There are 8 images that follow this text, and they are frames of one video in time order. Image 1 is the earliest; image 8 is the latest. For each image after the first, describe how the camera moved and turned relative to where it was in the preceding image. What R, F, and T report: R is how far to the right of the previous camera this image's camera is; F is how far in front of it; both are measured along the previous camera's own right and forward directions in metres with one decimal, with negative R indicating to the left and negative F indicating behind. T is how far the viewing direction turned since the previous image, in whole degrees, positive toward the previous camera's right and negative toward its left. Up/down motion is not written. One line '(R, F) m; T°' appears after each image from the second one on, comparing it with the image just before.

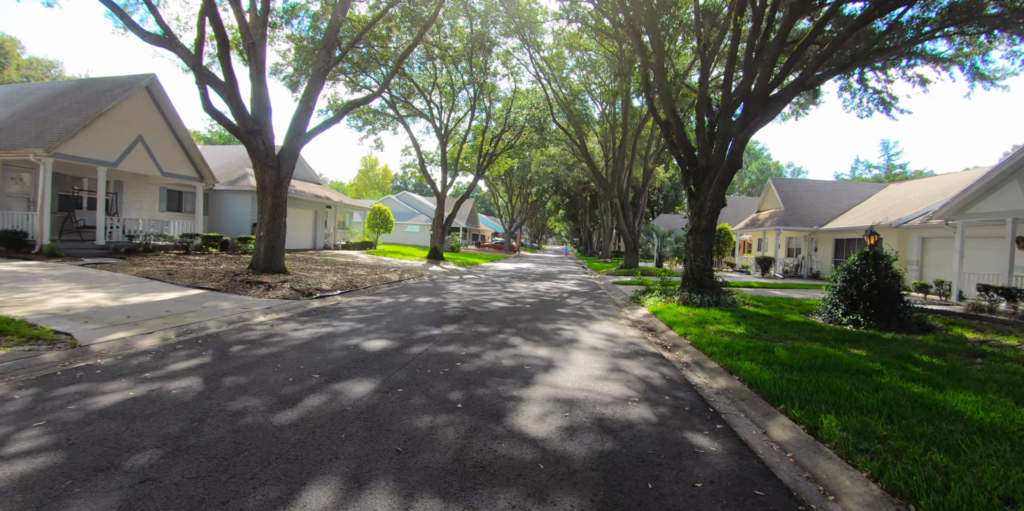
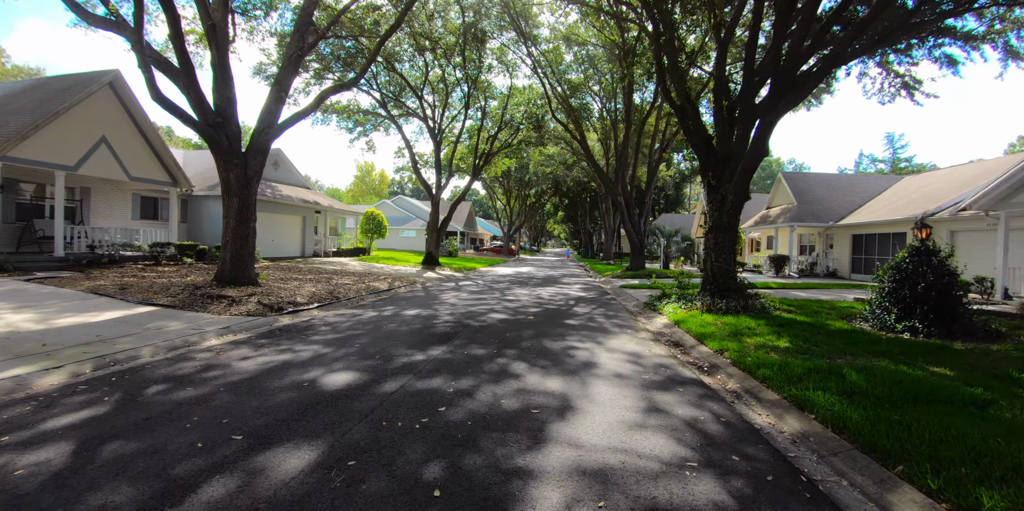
(0.0, +1.3) m; 0°
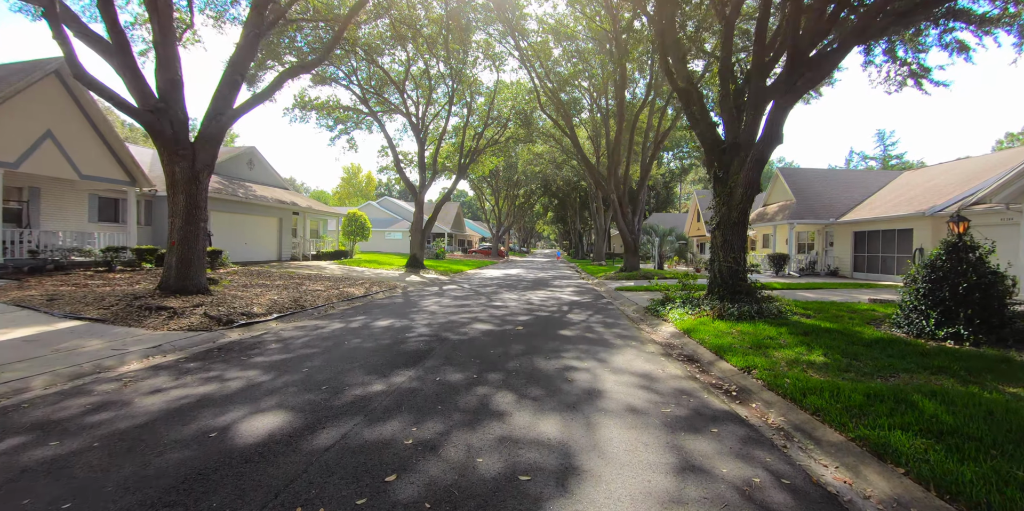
(+0.1, +1.1) m; +1°
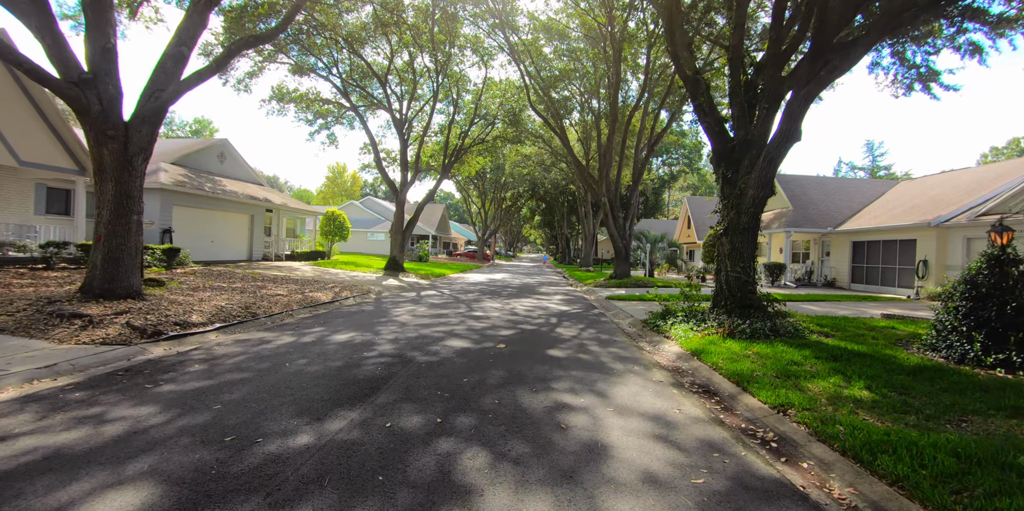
(+0.1, +1.1) m; +2°
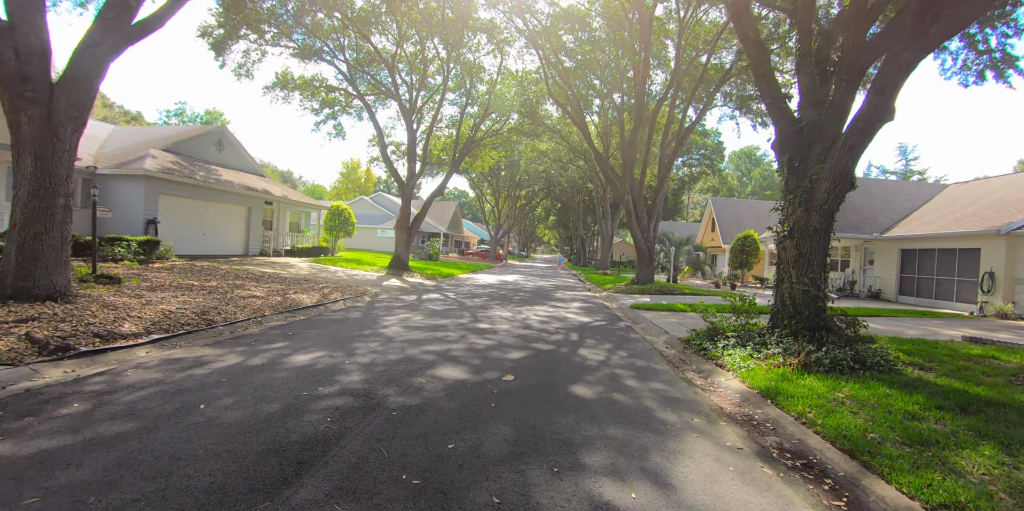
(0.0, +1.6) m; -2°
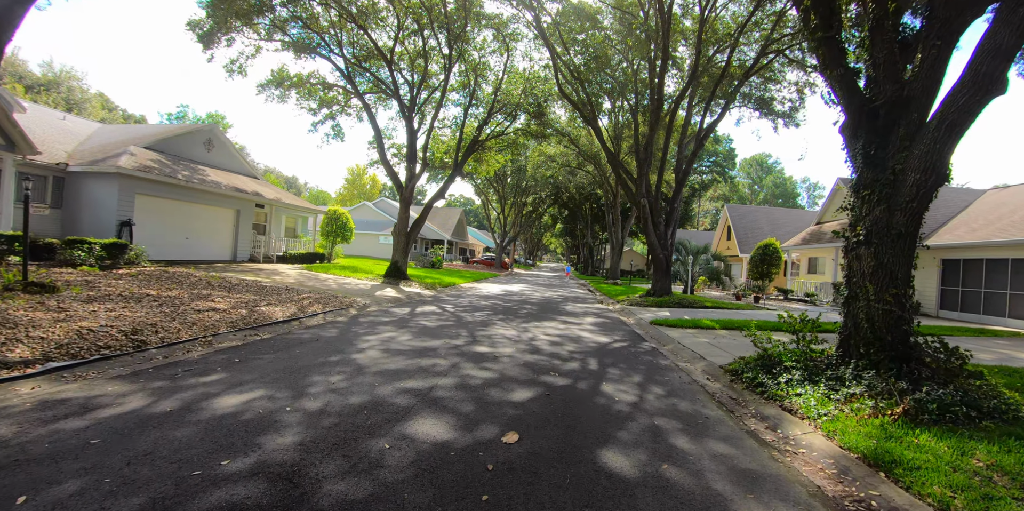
(0.0, +1.4) m; -1°
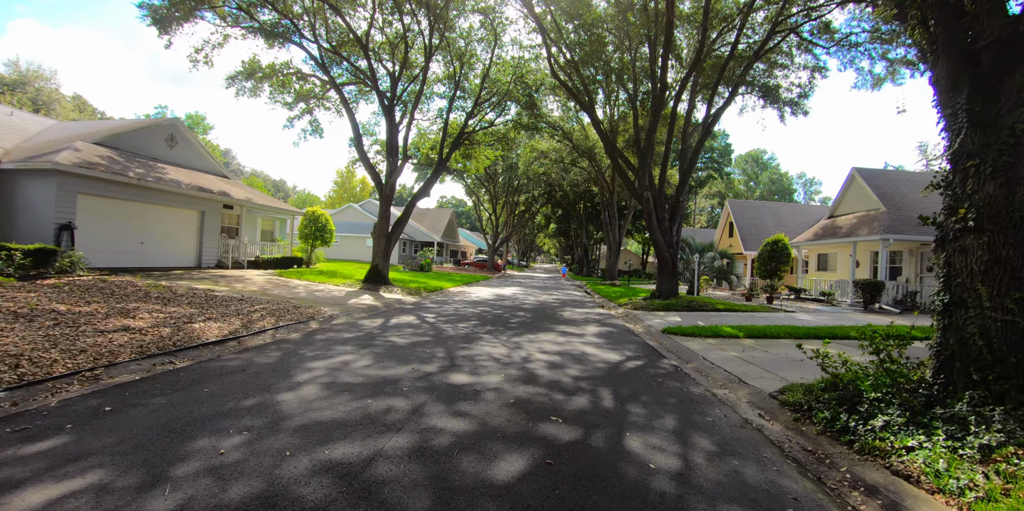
(+0.1, +1.5) m; +1°
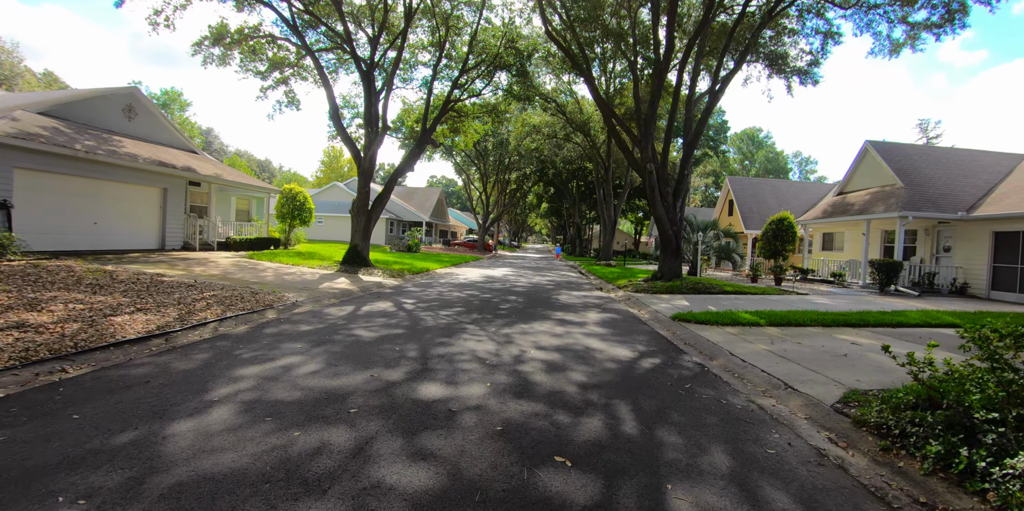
(0.0, +1.2) m; +1°
